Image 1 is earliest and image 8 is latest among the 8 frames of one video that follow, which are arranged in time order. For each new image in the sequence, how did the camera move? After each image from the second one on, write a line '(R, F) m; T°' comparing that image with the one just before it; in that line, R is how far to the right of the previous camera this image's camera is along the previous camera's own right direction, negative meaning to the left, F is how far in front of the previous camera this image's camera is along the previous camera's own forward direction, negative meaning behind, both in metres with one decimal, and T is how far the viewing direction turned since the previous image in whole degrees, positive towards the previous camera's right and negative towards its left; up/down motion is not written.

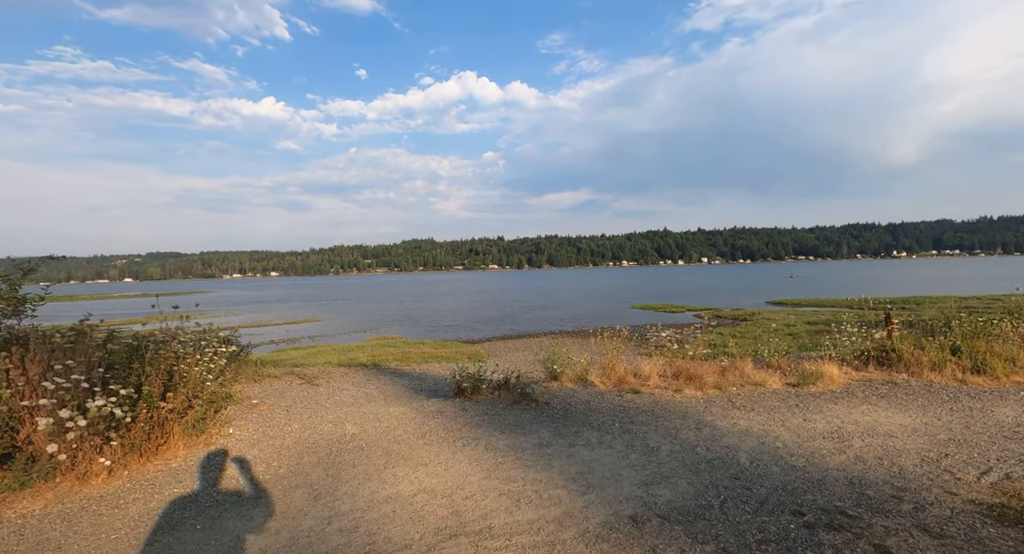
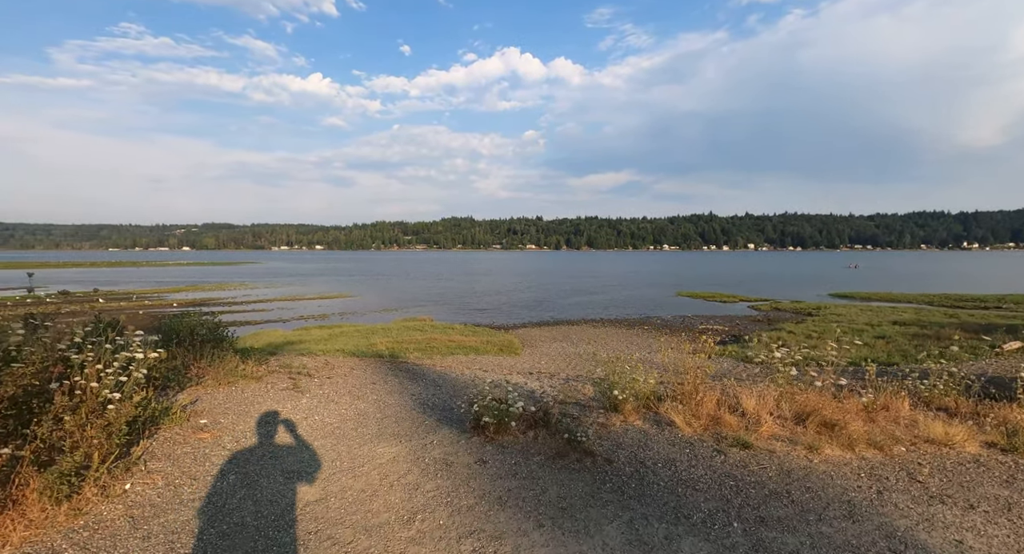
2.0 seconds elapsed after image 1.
(-0.1, +3.2) m; -4°
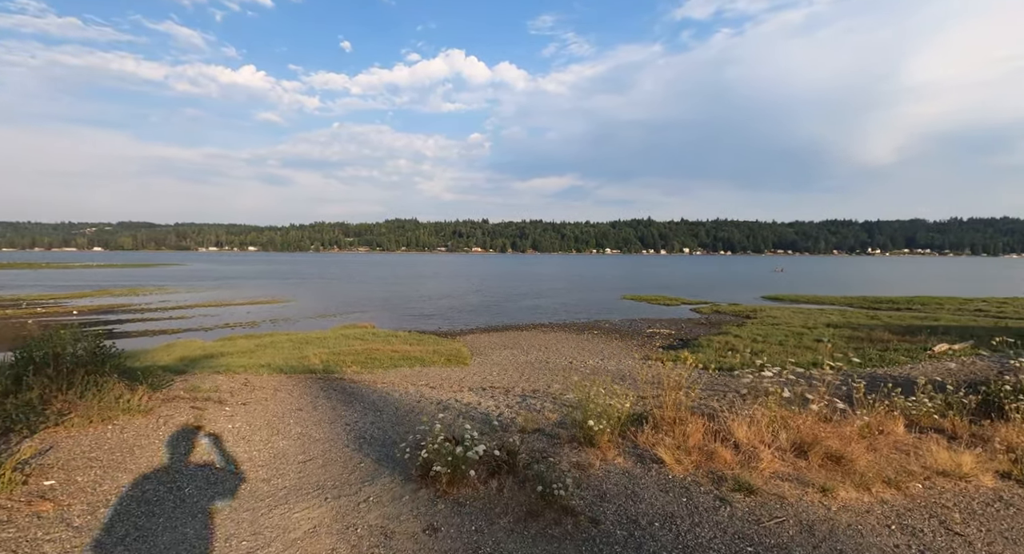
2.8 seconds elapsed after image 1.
(-0.1, +1.3) m; +6°
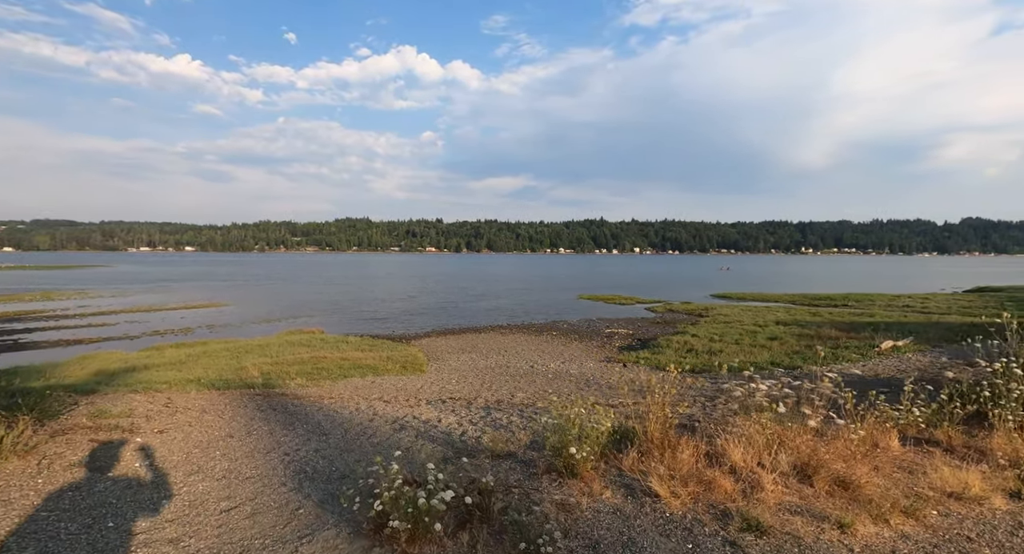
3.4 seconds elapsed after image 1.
(-0.2, +0.9) m; +5°
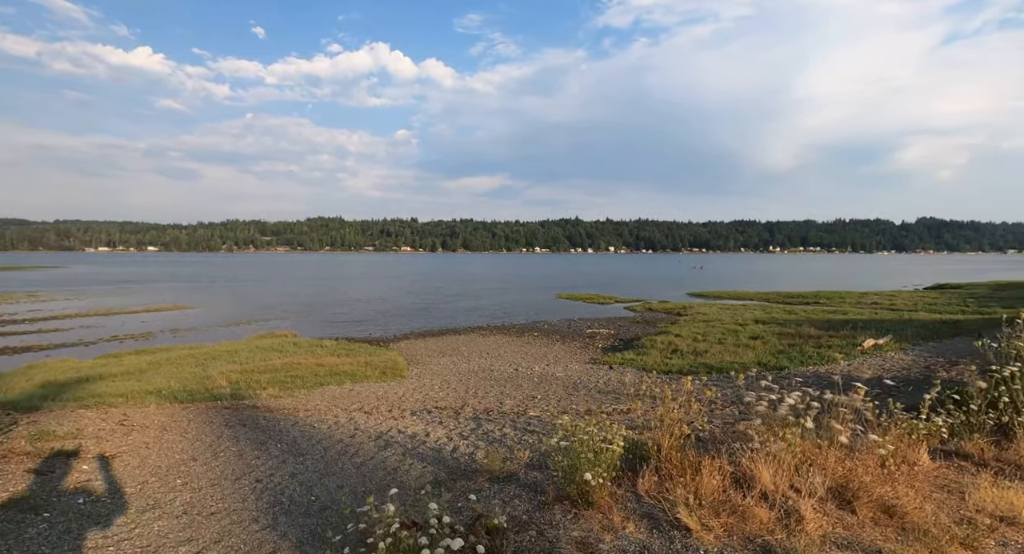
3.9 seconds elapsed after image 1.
(-0.3, +0.7) m; +3°
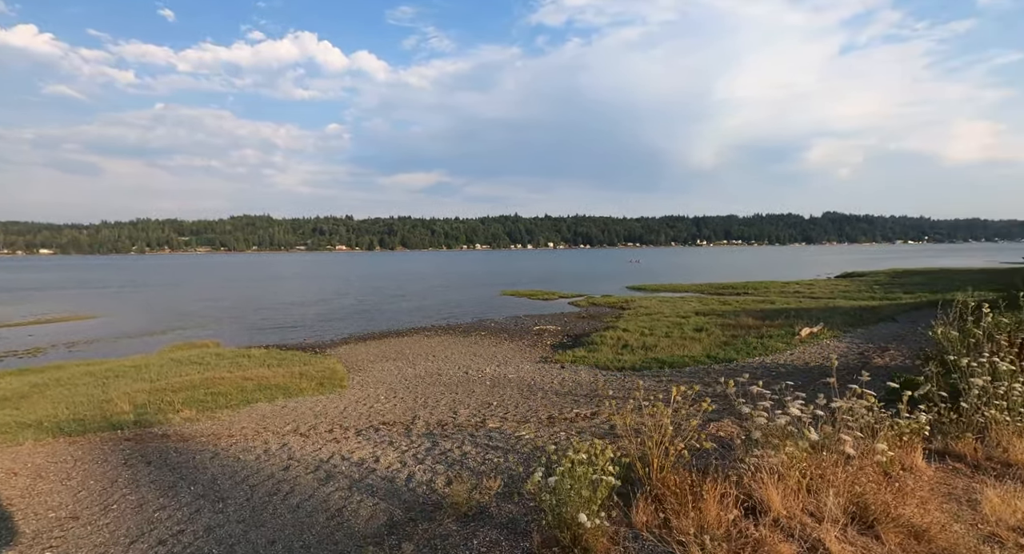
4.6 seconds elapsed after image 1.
(-0.3, +1.1) m; +6°
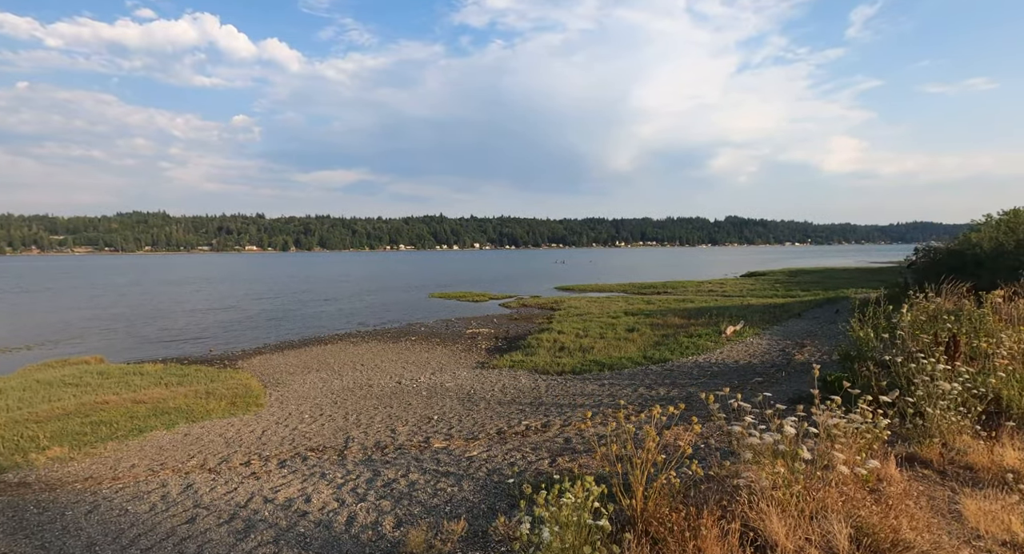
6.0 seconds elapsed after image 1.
(-0.4, +1.0) m; +8°
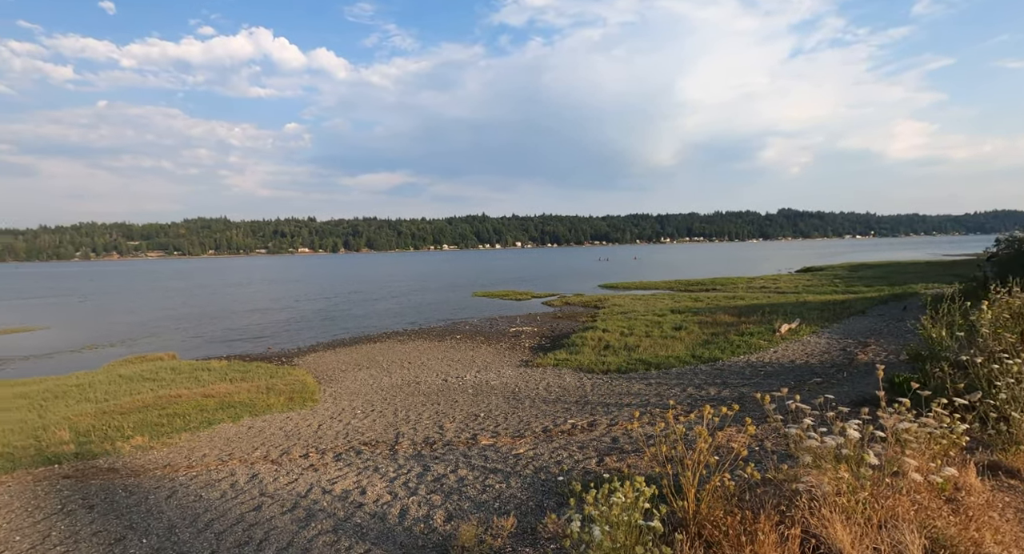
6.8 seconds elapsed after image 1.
(0.0, -0.1) m; -5°
